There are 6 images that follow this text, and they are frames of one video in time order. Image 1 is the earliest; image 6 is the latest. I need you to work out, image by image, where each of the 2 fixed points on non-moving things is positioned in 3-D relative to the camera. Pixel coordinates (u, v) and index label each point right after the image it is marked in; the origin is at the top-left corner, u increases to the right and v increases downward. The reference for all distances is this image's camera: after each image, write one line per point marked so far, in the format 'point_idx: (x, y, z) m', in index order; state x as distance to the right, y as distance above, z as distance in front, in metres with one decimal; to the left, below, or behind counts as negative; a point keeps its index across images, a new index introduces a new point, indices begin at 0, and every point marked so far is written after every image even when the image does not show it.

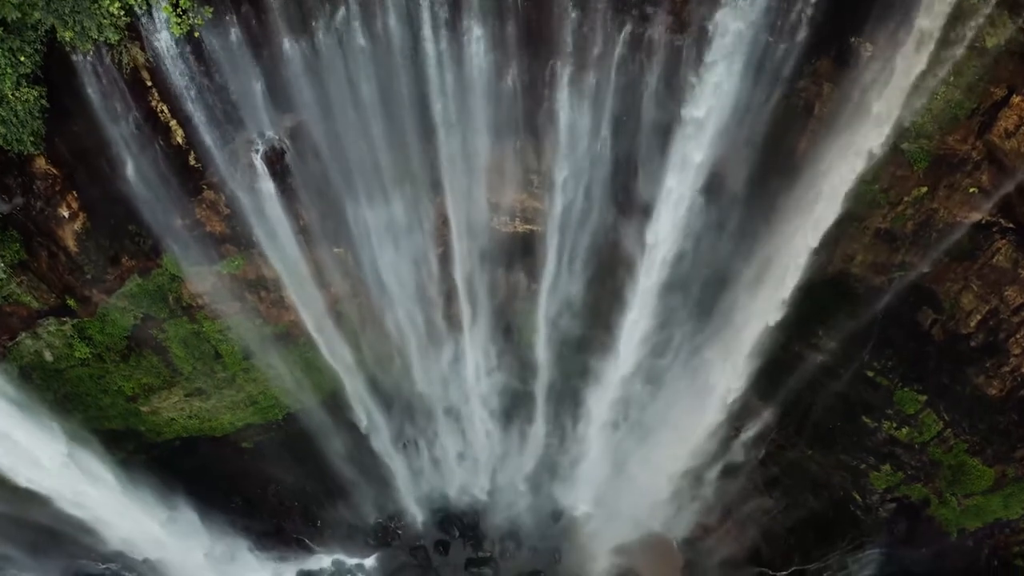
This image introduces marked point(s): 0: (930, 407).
0: (+6.0, -1.7, +10.3) m
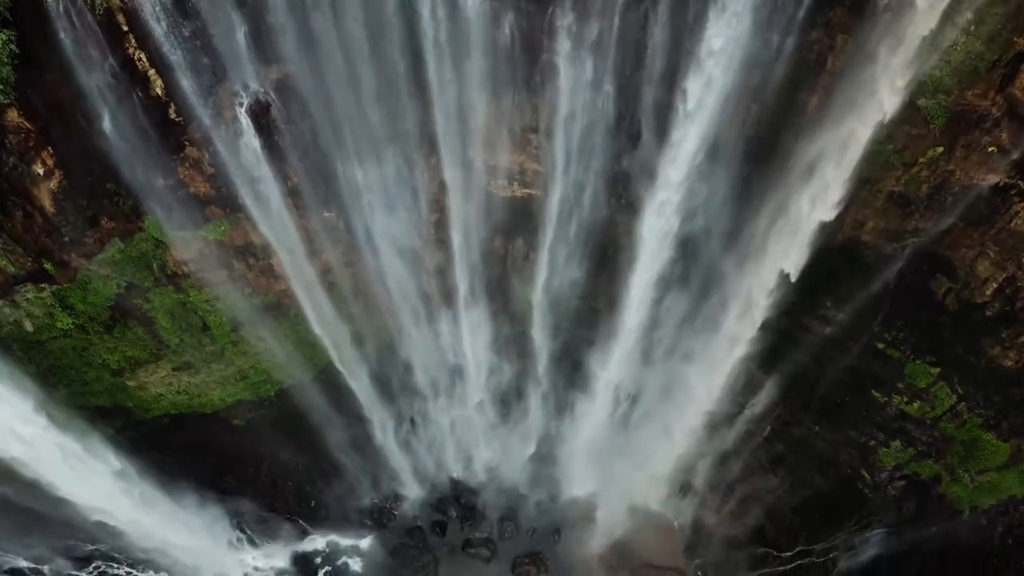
0: (+6.0, -1.3, +10.0) m
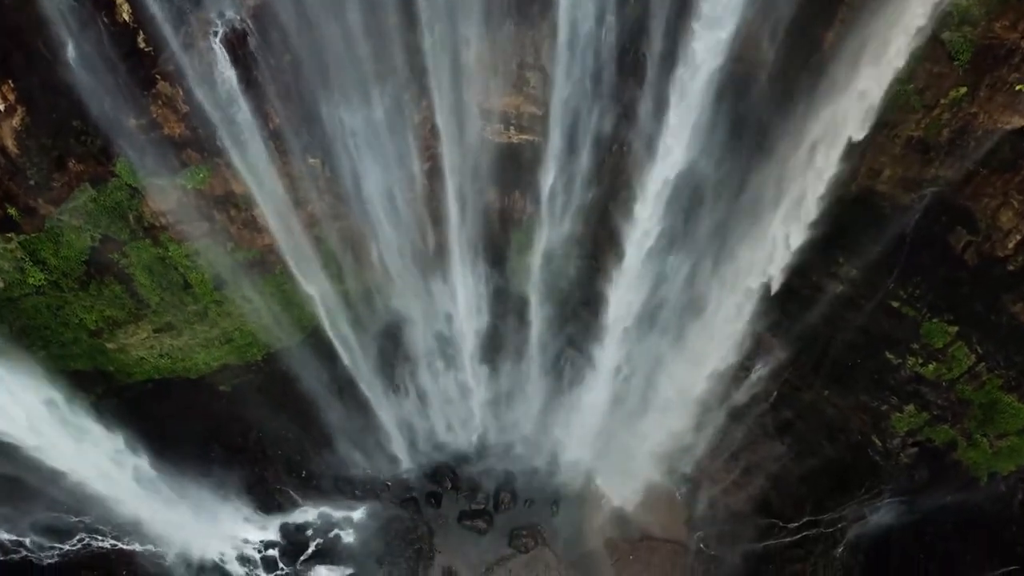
0: (+5.9, -0.7, +9.5) m
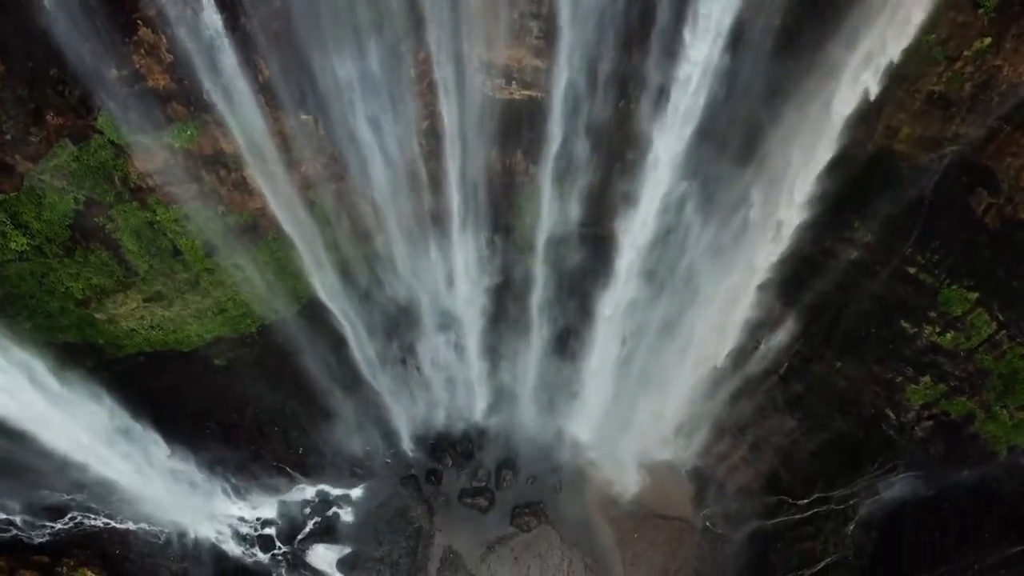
0: (+6.0, -0.2, +9.1) m
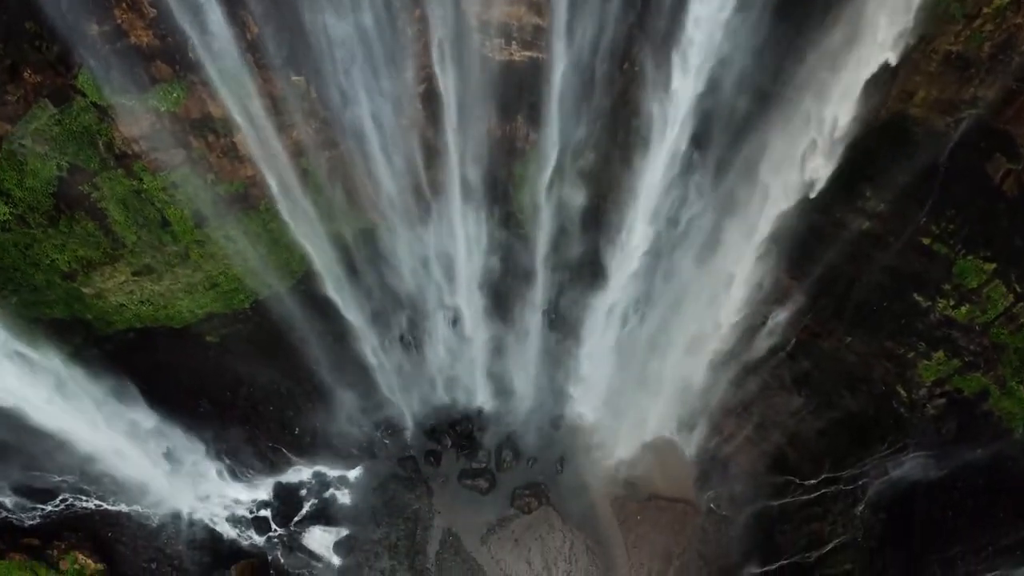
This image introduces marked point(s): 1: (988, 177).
0: (+6.0, +0.1, +8.8) m
1: (+5.6, +1.3, +8.4) m
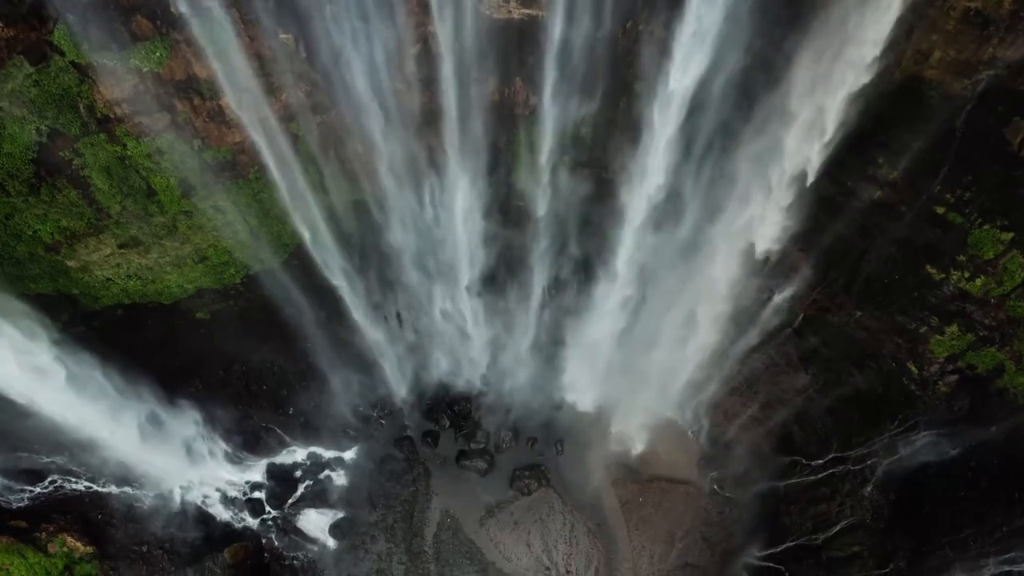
0: (+5.9, +0.5, +8.5) m
1: (+5.5, +1.7, +8.0) m
